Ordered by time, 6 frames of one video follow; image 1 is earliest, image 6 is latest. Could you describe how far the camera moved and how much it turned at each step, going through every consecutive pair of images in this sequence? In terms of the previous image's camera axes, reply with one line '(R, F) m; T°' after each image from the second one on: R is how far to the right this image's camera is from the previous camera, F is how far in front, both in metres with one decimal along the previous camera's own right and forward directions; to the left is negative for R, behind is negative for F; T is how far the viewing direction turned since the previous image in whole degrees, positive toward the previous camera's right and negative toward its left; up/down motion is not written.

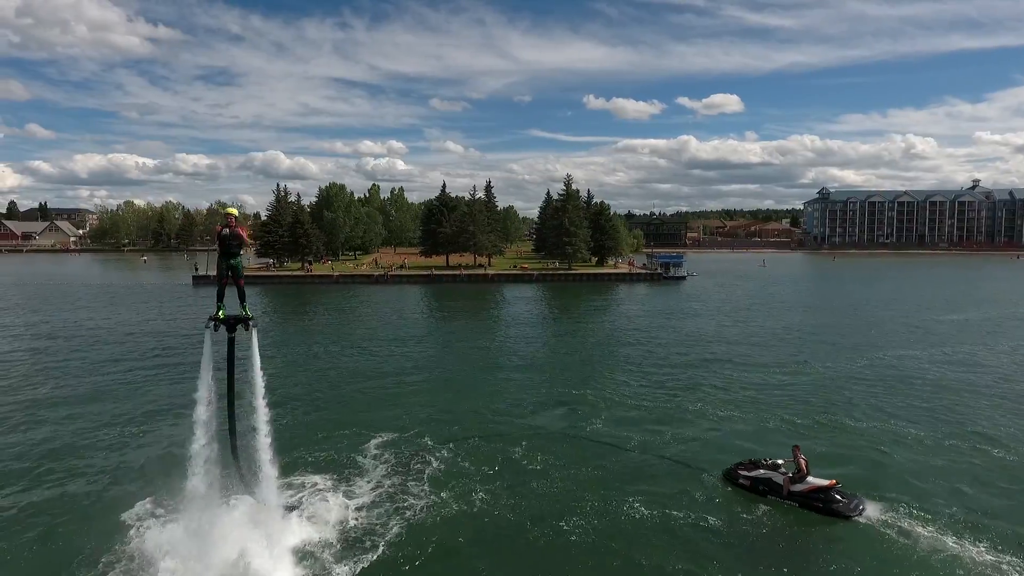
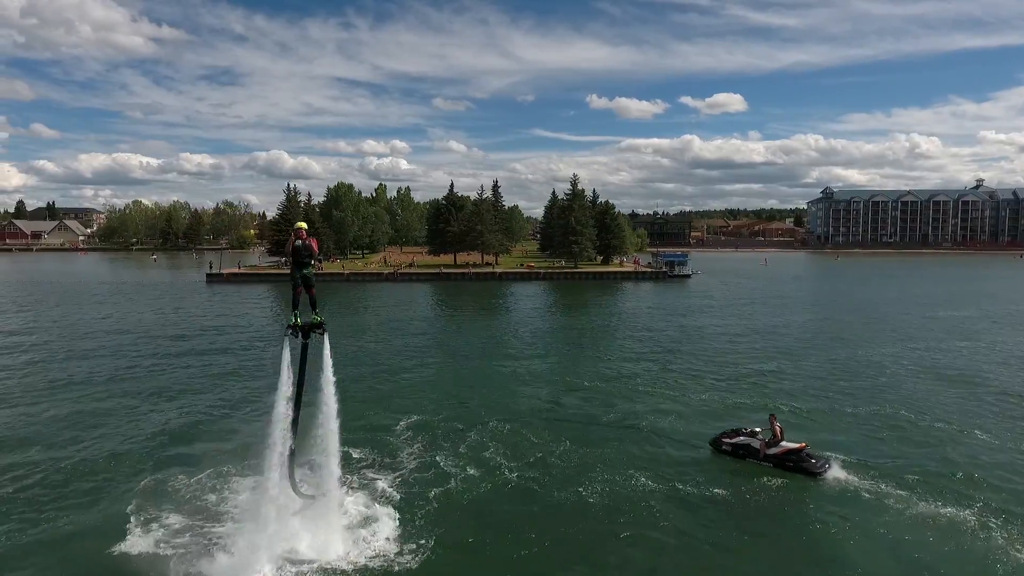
(-0.3, -0.8) m; 0°
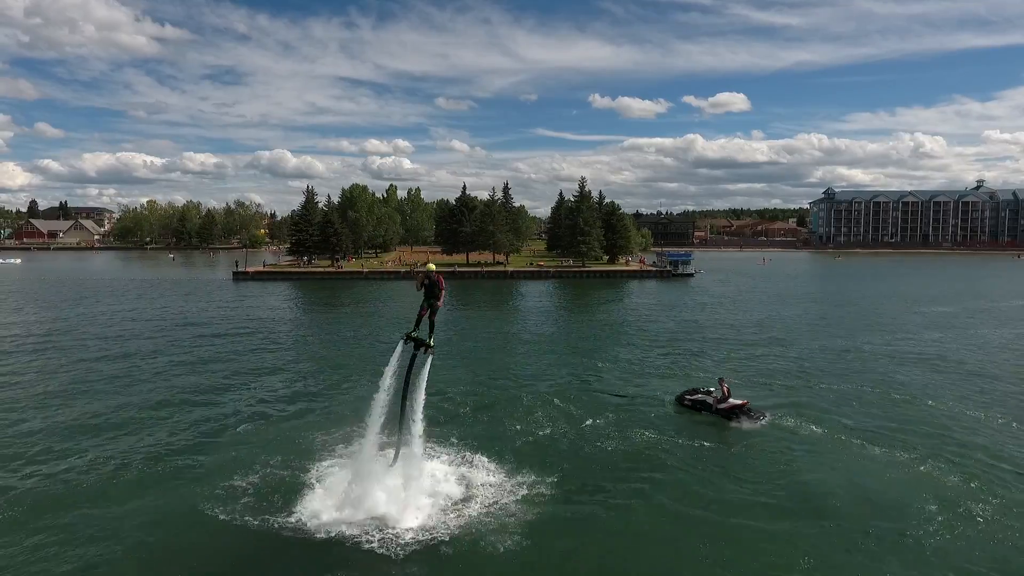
(-0.7, -2.1) m; 0°
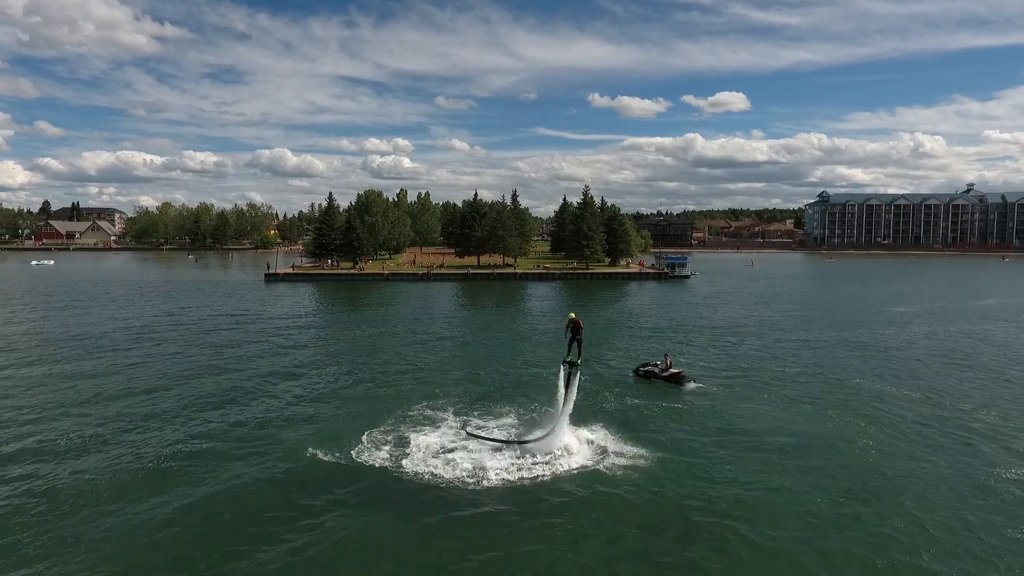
(-0.8, -3.9) m; 0°
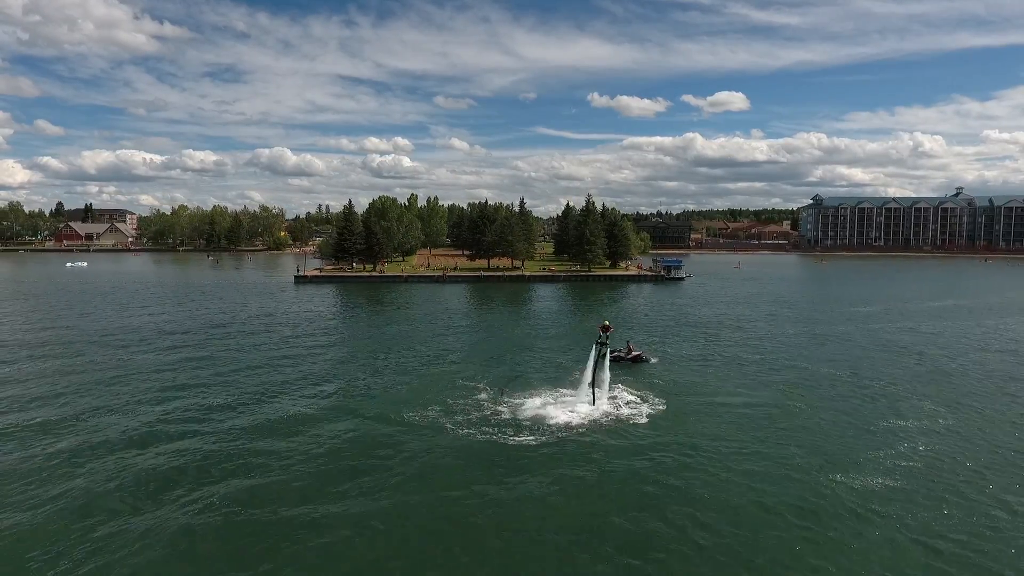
(-0.9, -4.6) m; 0°
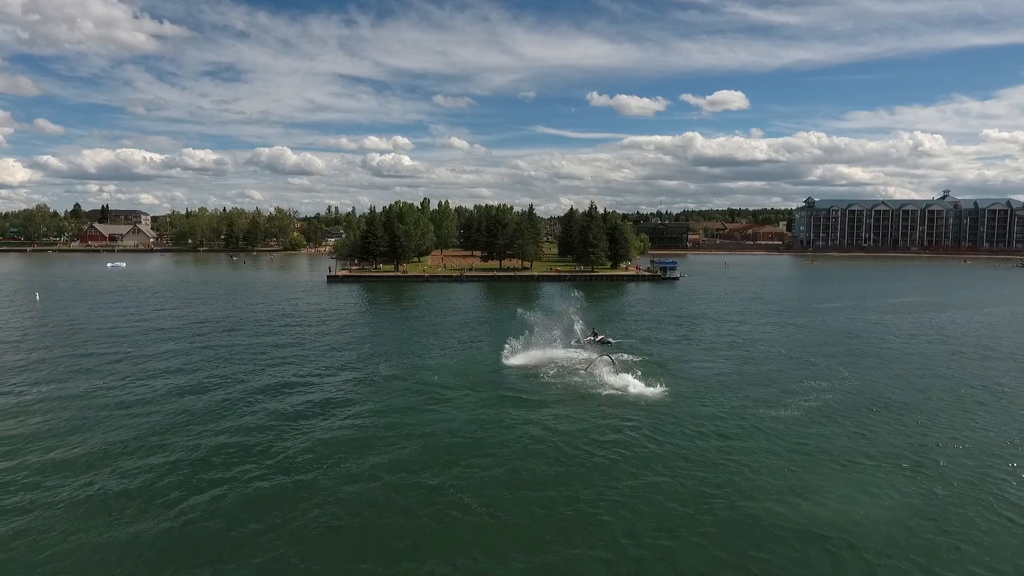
(-1.2, -5.9) m; 0°
